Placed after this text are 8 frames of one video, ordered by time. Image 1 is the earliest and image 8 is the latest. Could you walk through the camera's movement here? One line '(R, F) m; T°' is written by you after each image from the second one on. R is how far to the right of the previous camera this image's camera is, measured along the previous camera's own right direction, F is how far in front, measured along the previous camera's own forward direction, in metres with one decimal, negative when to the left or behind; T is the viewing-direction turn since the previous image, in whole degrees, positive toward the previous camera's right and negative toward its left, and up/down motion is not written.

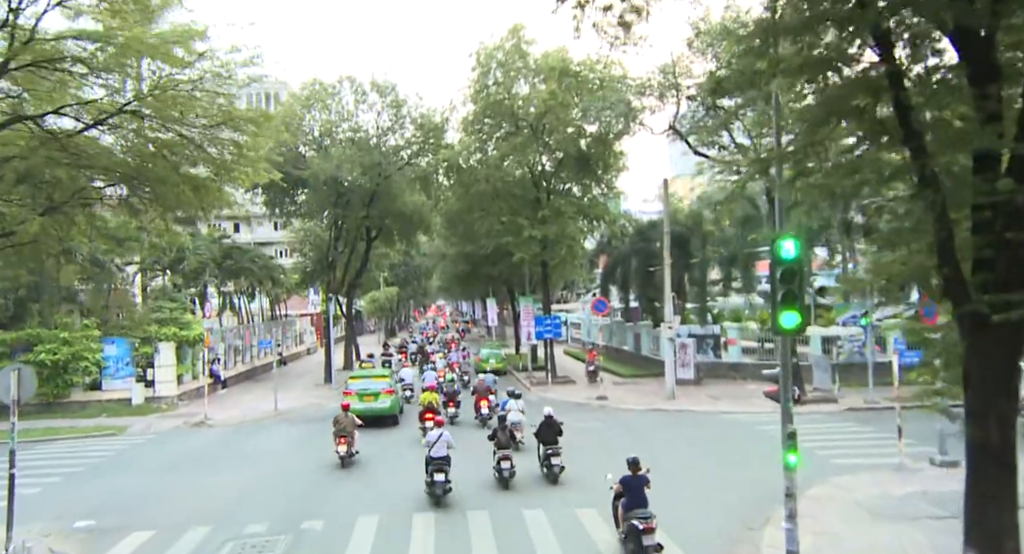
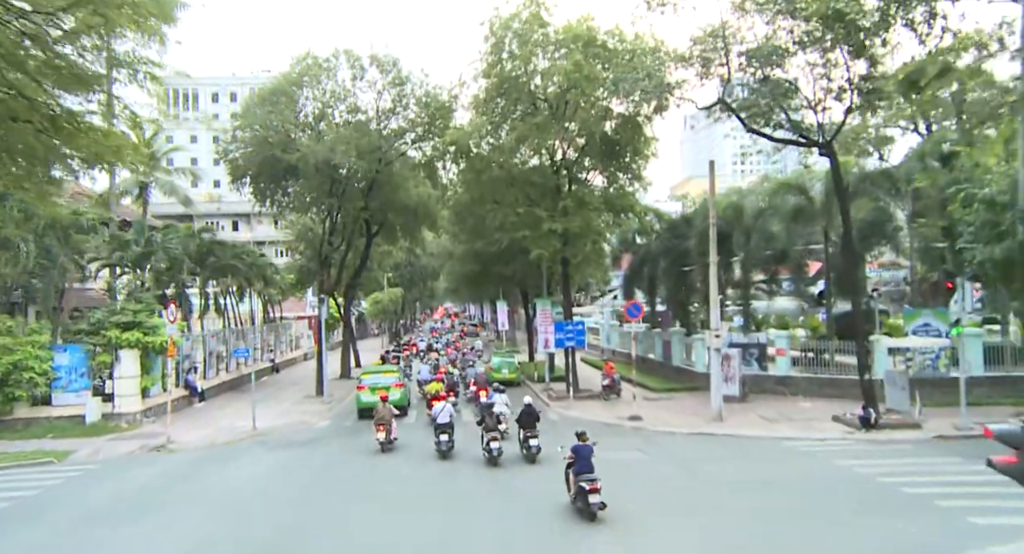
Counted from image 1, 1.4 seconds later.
(-0.3, +3.8) m; -1°
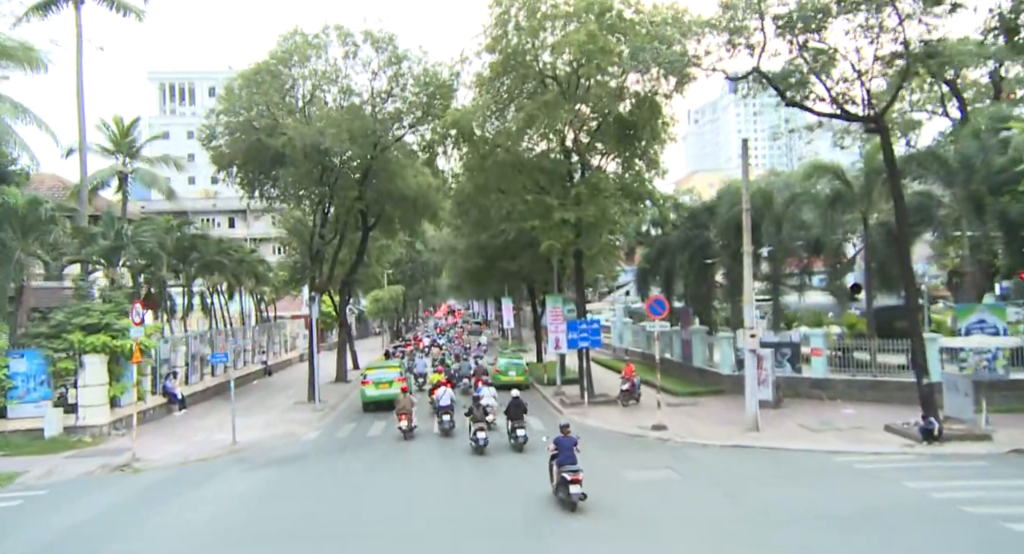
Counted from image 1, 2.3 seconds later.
(-0.2, +2.4) m; 0°
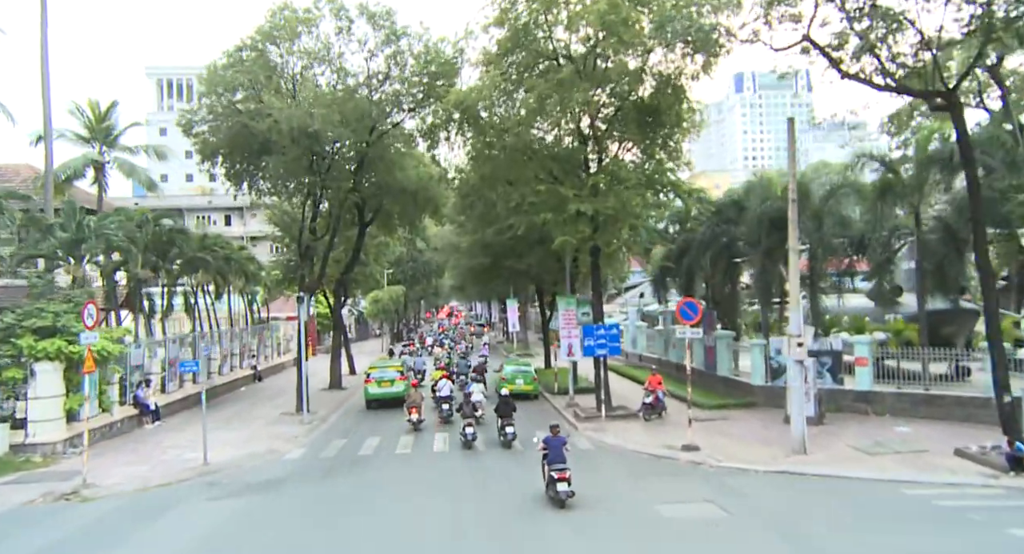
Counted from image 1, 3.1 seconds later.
(-0.2, +2.5) m; 0°
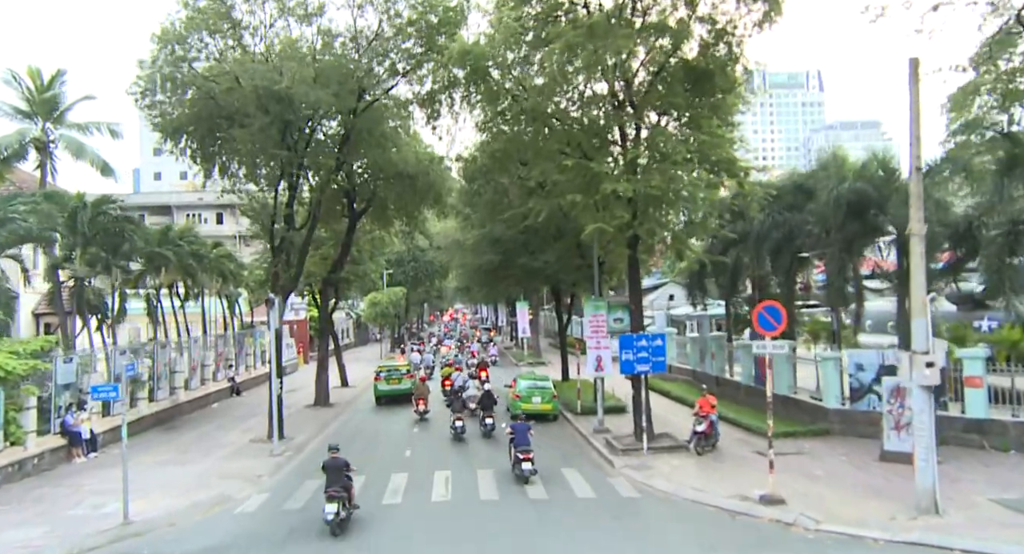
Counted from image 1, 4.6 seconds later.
(-0.3, +4.5) m; 0°
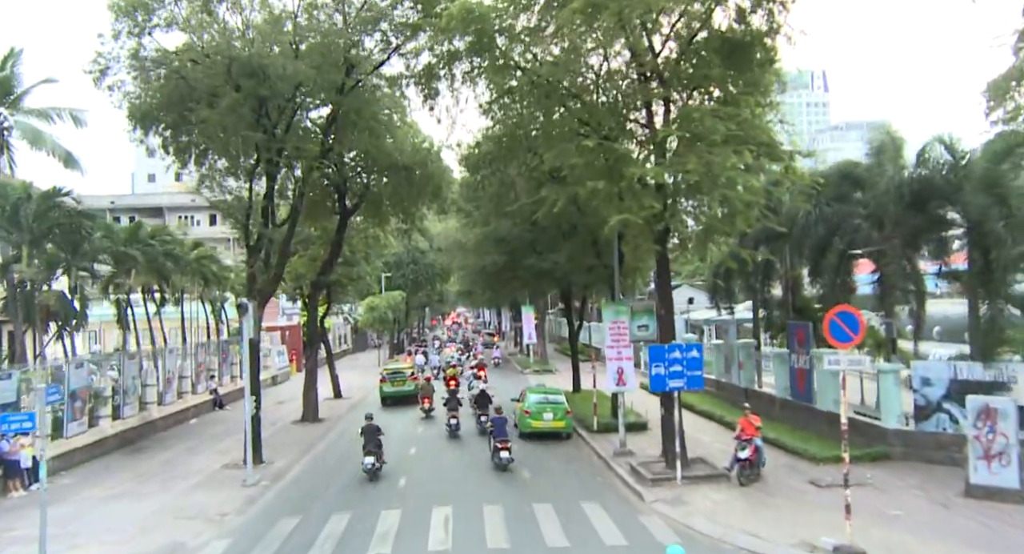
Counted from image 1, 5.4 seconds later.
(-0.2, +2.6) m; 0°
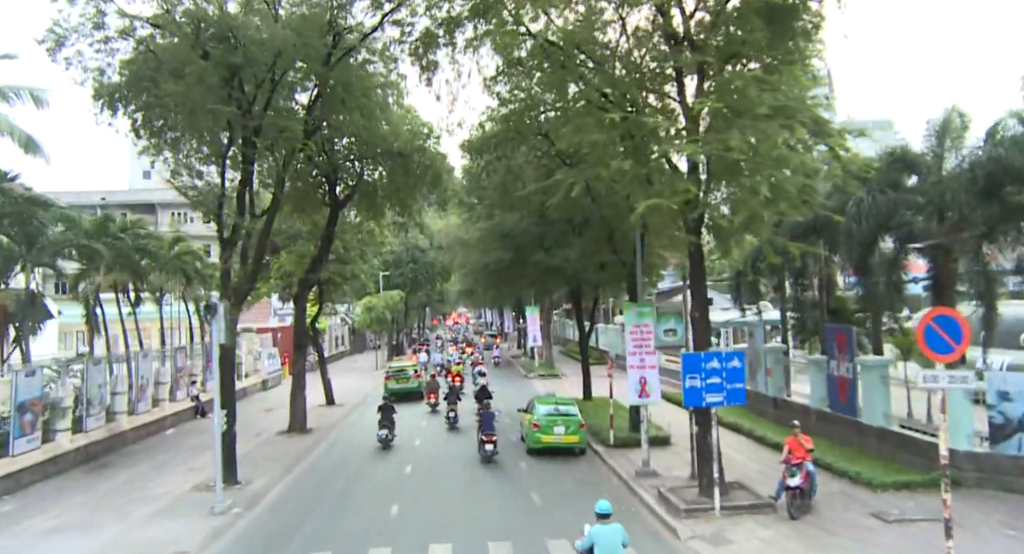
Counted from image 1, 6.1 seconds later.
(-0.2, +2.3) m; 0°
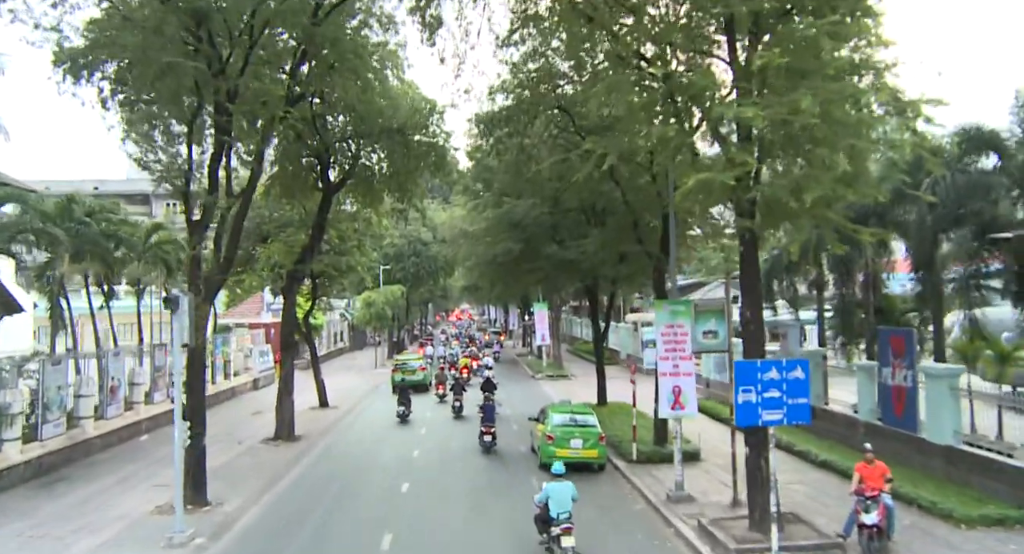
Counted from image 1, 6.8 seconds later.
(-0.2, +2.3) m; 0°
